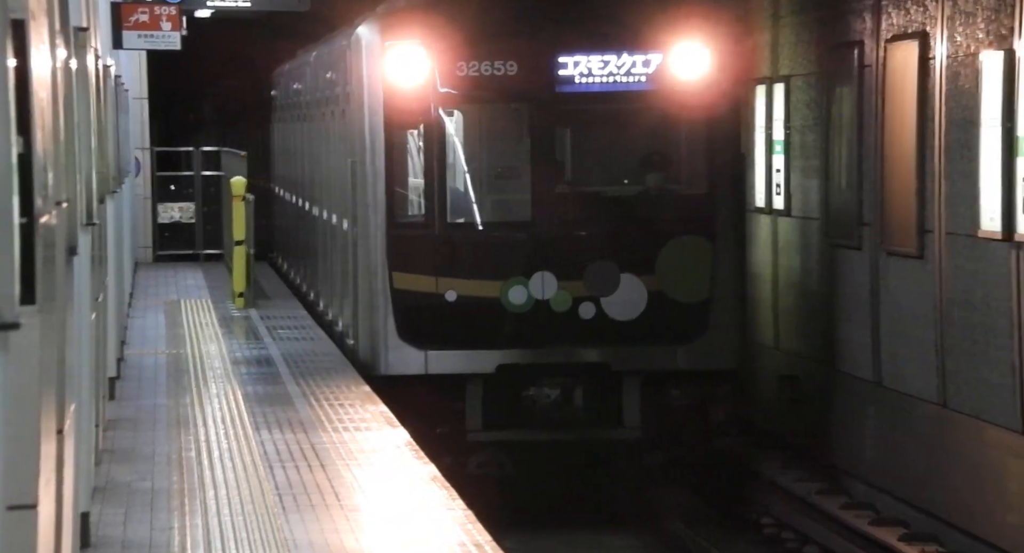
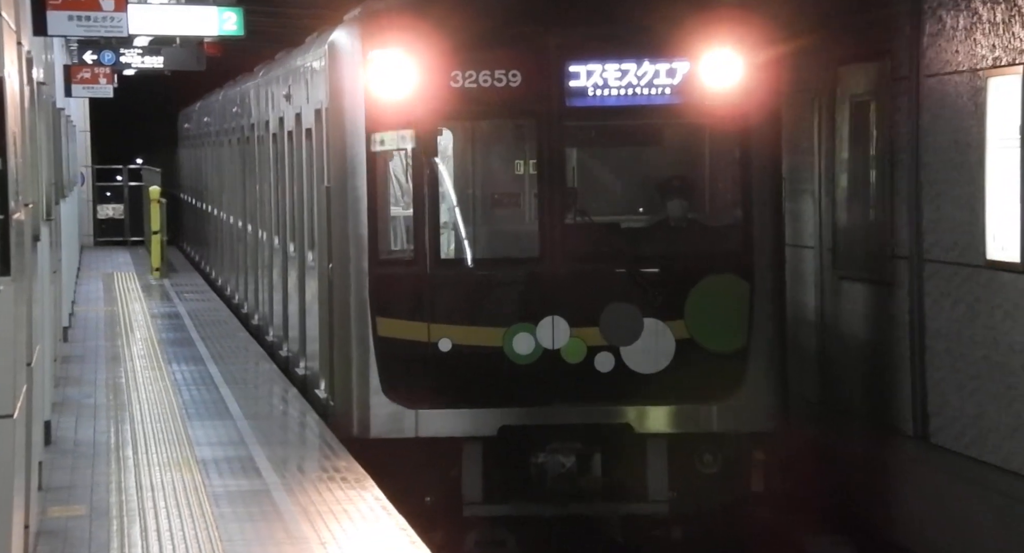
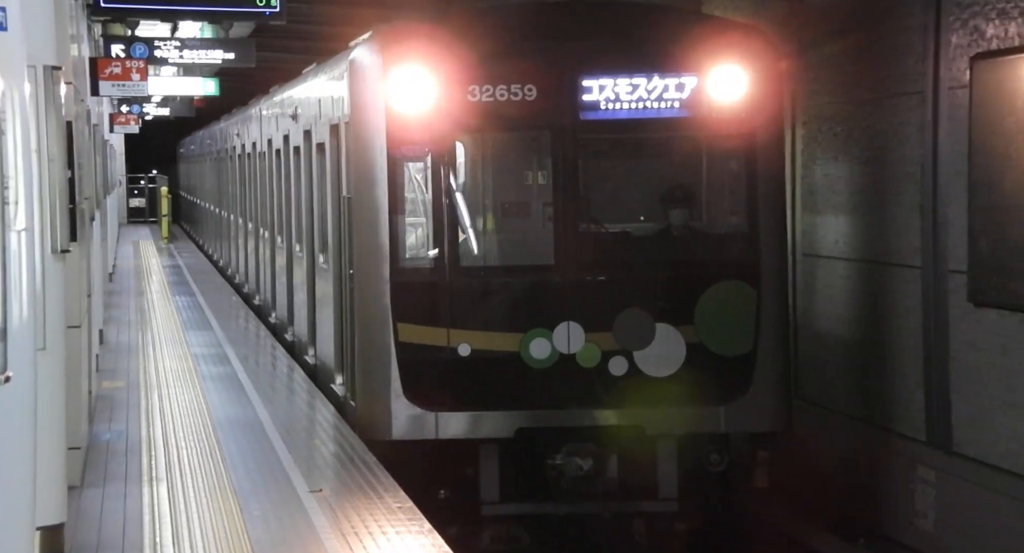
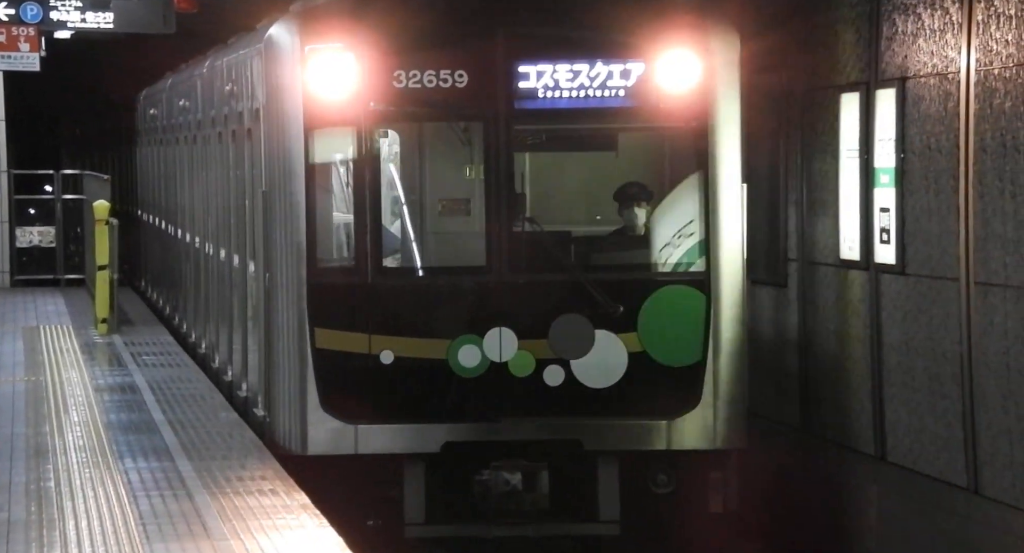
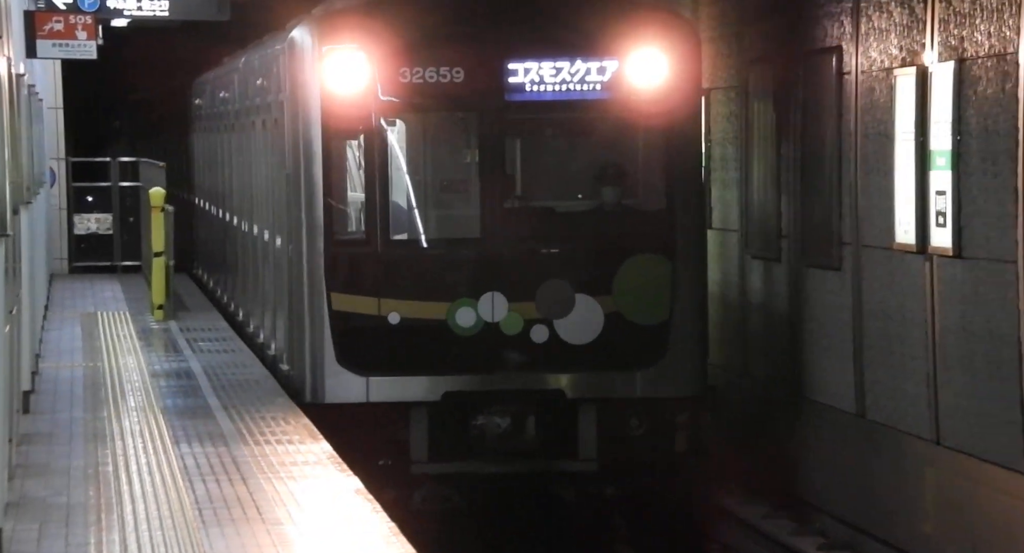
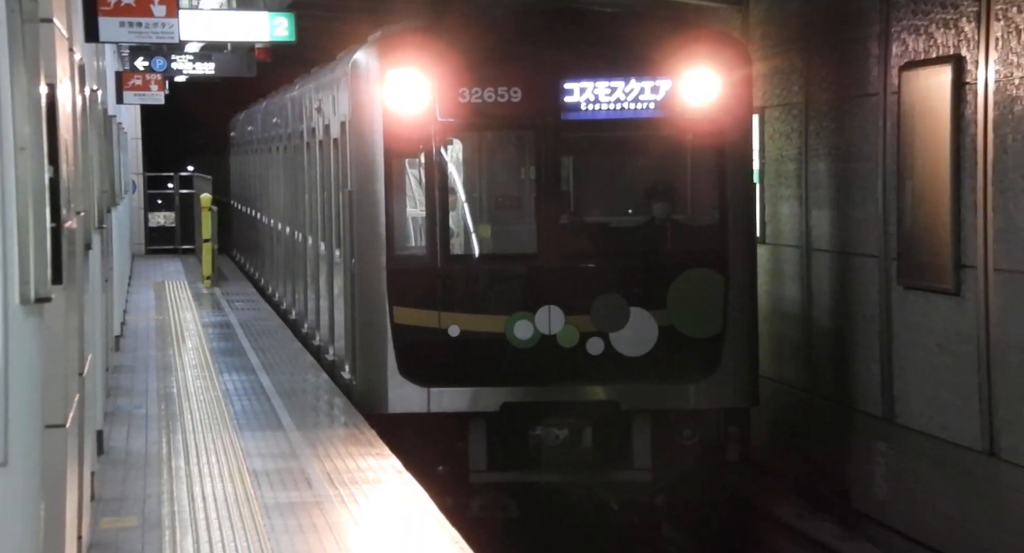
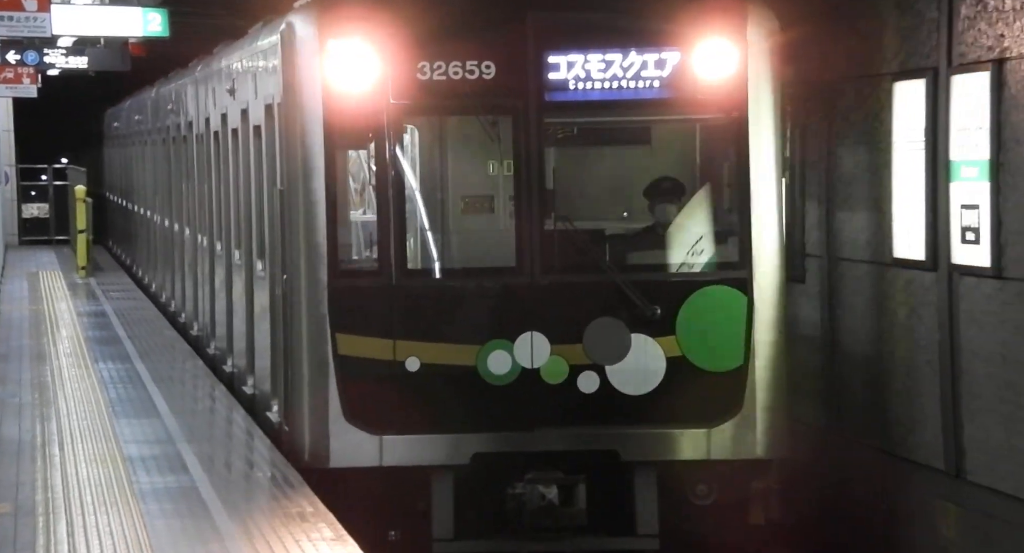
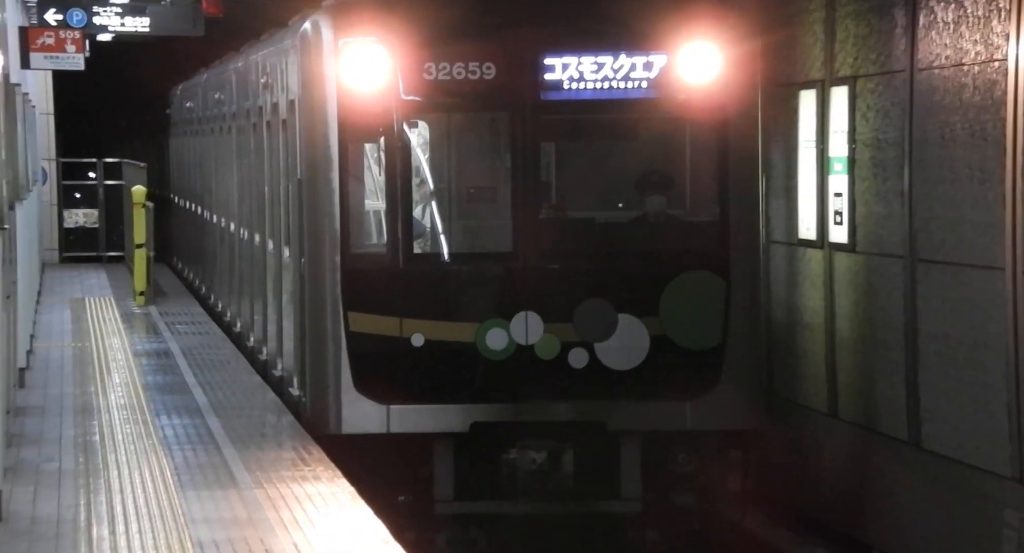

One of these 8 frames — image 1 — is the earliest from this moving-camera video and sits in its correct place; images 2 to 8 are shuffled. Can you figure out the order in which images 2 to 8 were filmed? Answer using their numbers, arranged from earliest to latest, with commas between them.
5, 4, 8, 6, 2, 7, 3
